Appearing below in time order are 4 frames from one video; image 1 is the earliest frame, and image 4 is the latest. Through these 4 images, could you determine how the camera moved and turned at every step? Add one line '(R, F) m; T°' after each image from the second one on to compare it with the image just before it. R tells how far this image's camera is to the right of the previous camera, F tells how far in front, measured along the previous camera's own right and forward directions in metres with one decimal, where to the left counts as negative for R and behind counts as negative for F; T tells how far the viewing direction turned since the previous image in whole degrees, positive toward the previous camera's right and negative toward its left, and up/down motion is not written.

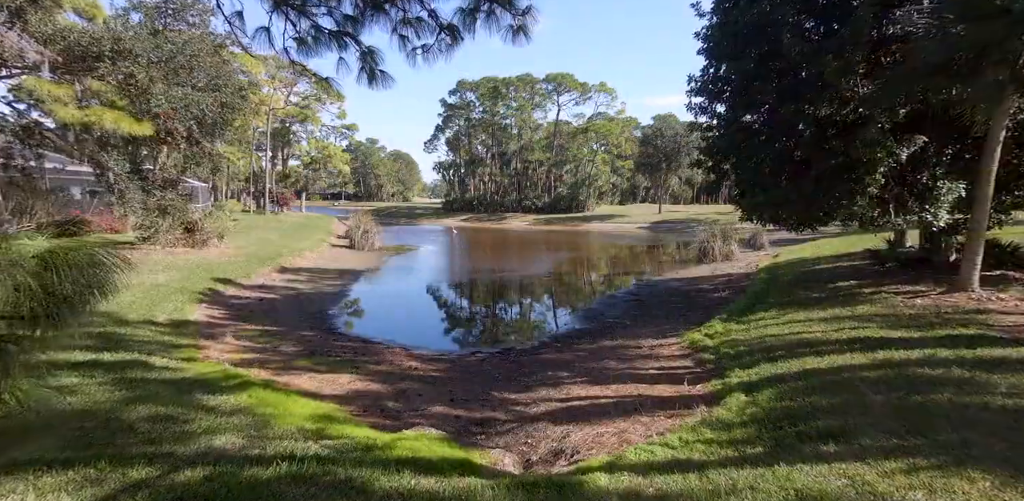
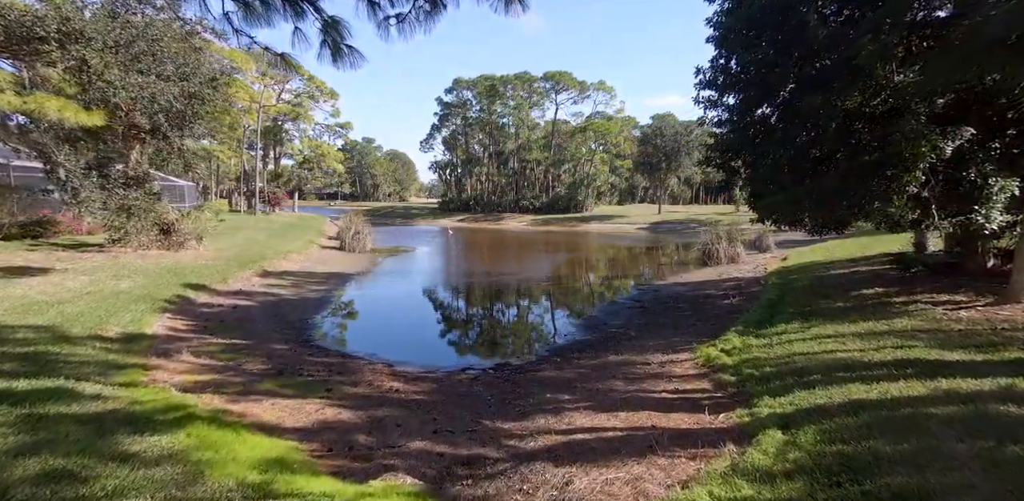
(0.0, +0.8) m; 0°
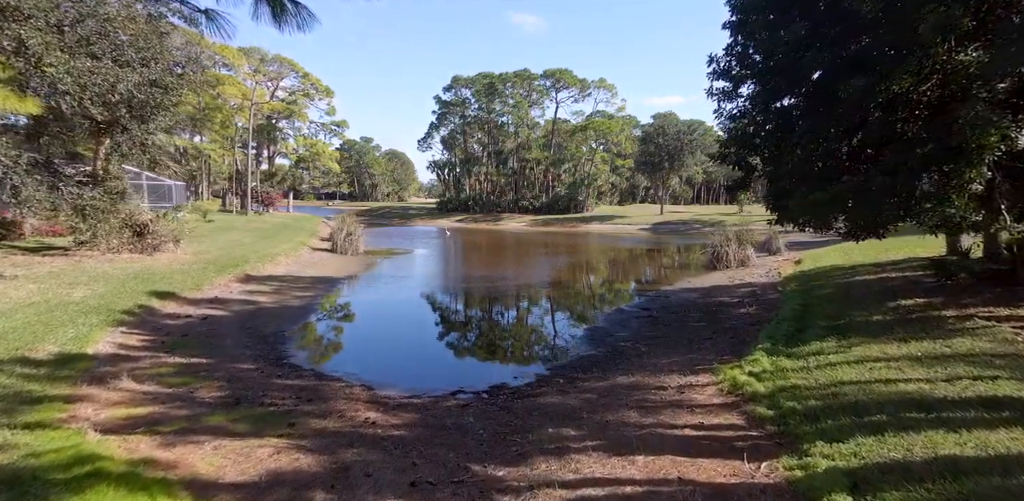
(0.0, +1.0) m; 0°
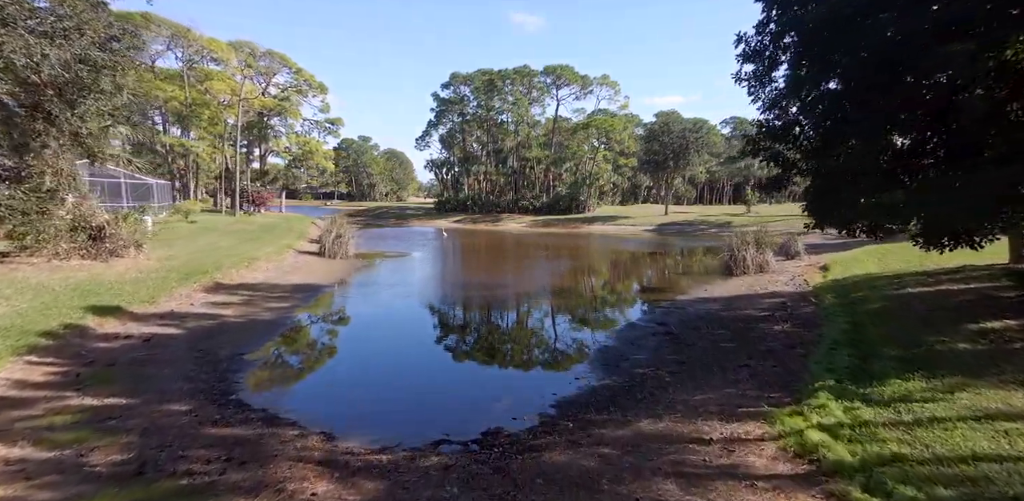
(0.0, +1.4) m; 0°
